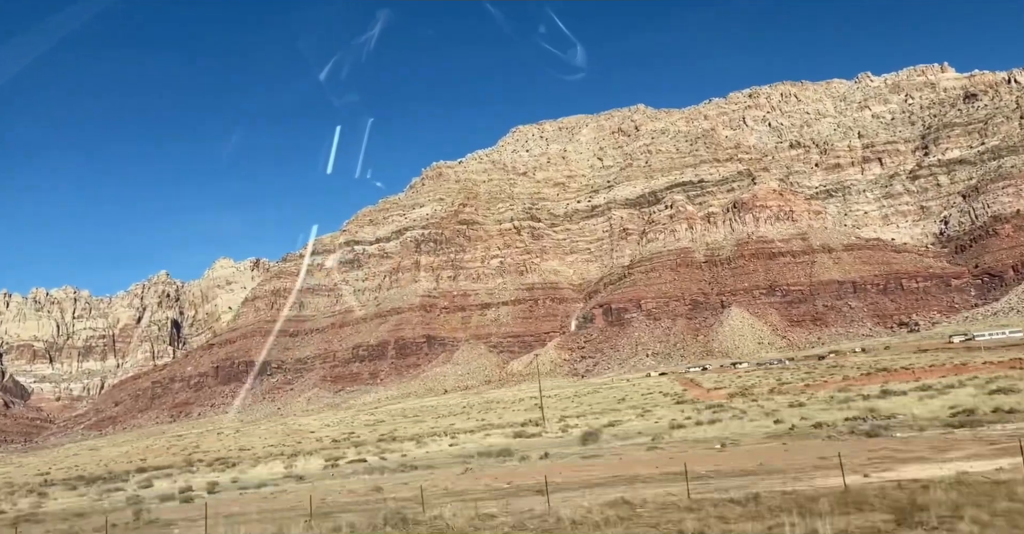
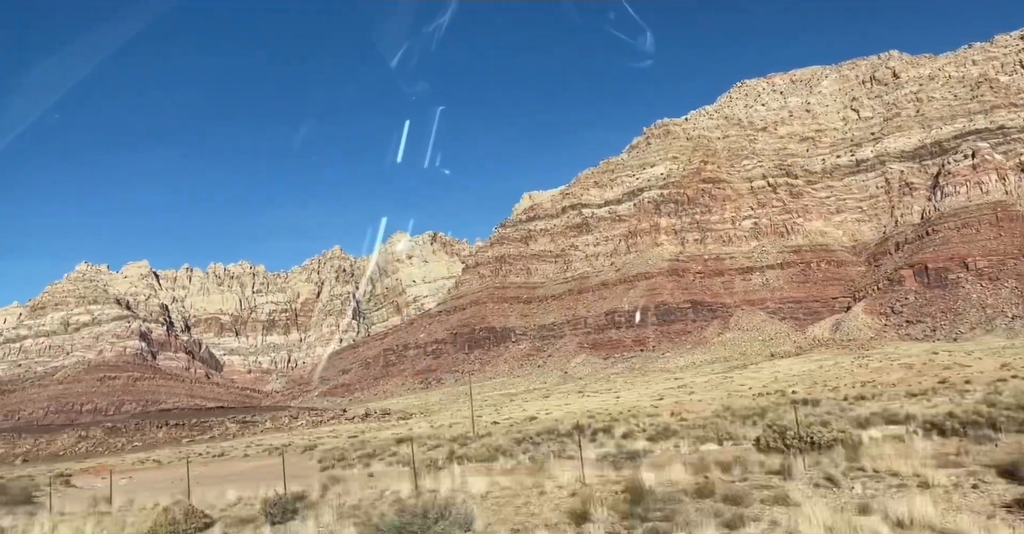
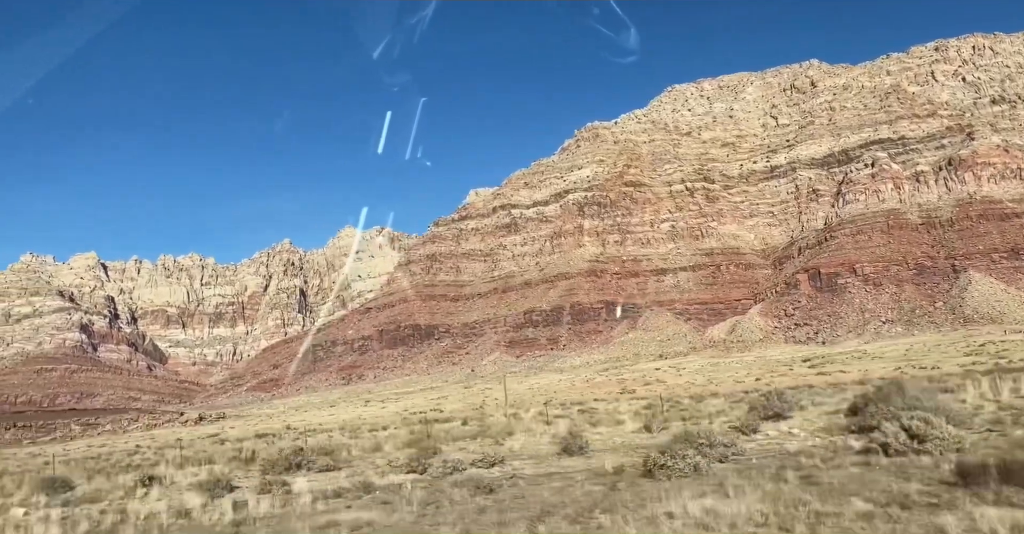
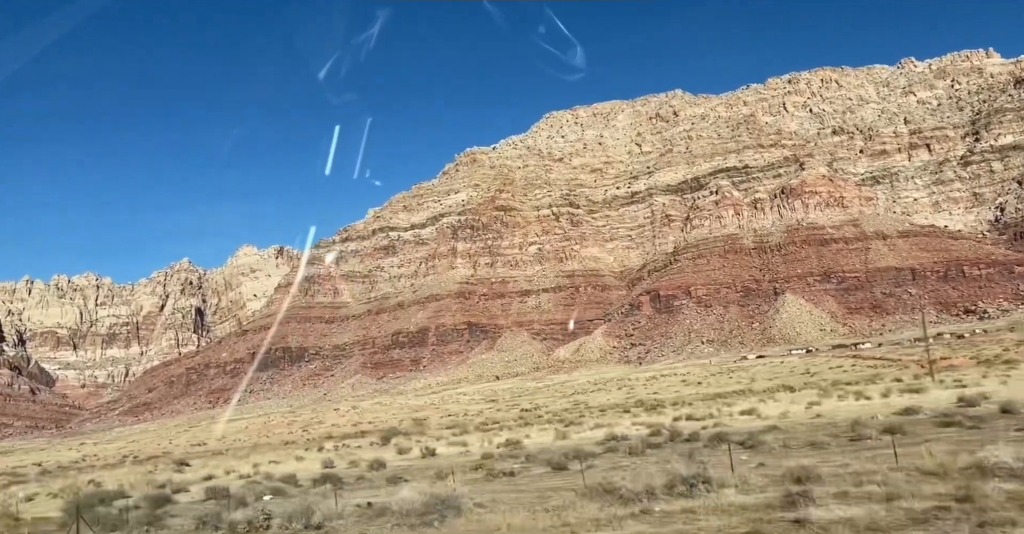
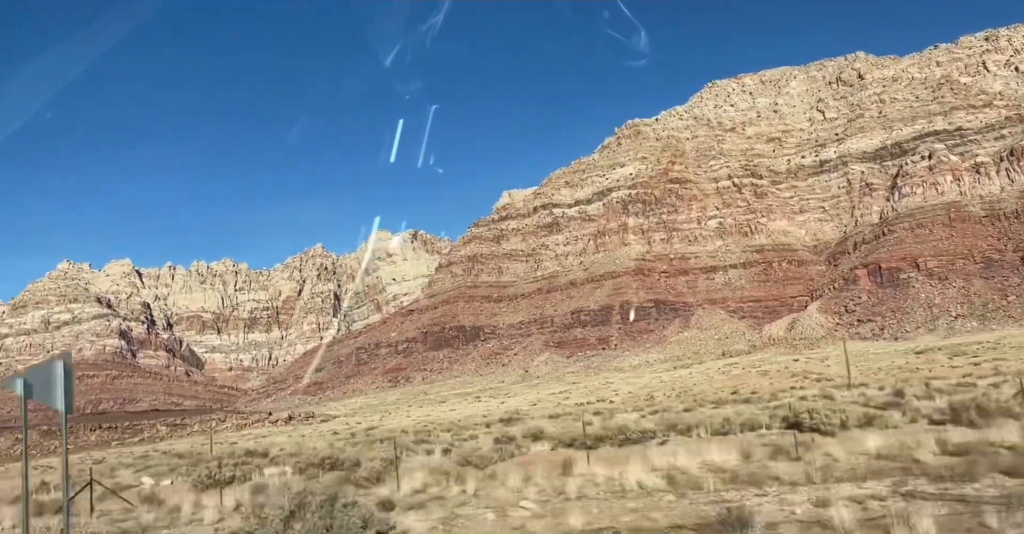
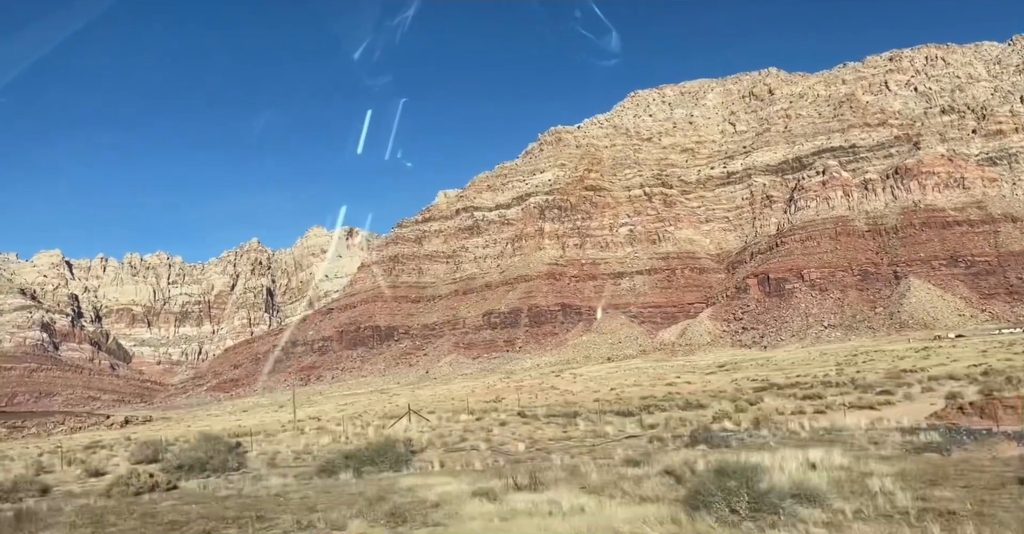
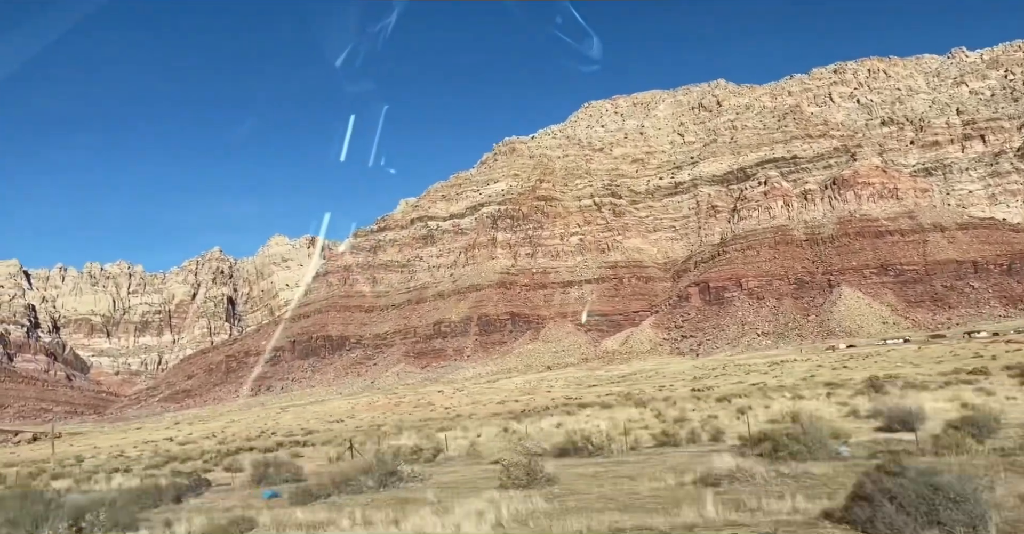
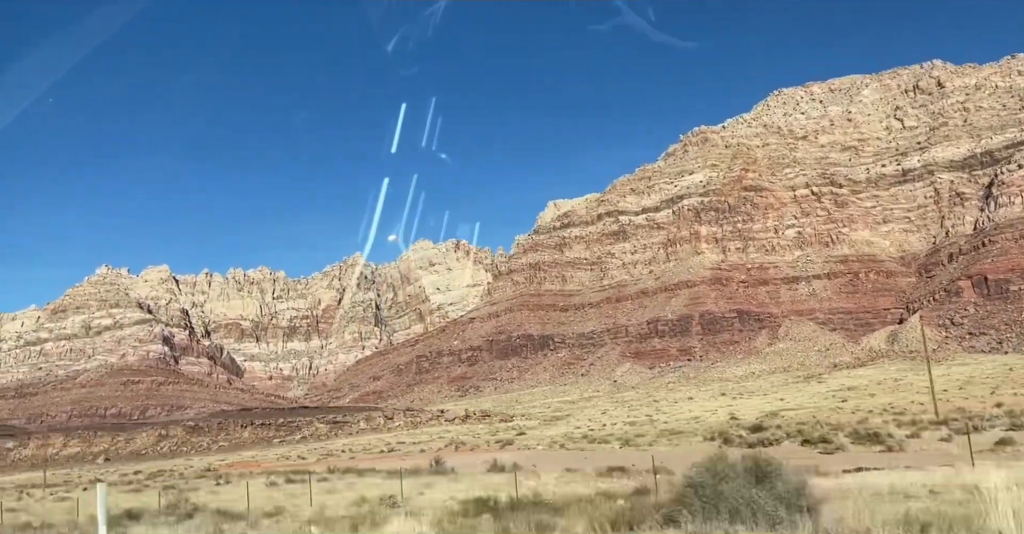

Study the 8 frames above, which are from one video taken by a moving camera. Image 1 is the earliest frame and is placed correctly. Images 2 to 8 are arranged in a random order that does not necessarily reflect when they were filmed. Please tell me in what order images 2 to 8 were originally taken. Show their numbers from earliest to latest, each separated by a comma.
4, 7, 6, 3, 5, 2, 8
